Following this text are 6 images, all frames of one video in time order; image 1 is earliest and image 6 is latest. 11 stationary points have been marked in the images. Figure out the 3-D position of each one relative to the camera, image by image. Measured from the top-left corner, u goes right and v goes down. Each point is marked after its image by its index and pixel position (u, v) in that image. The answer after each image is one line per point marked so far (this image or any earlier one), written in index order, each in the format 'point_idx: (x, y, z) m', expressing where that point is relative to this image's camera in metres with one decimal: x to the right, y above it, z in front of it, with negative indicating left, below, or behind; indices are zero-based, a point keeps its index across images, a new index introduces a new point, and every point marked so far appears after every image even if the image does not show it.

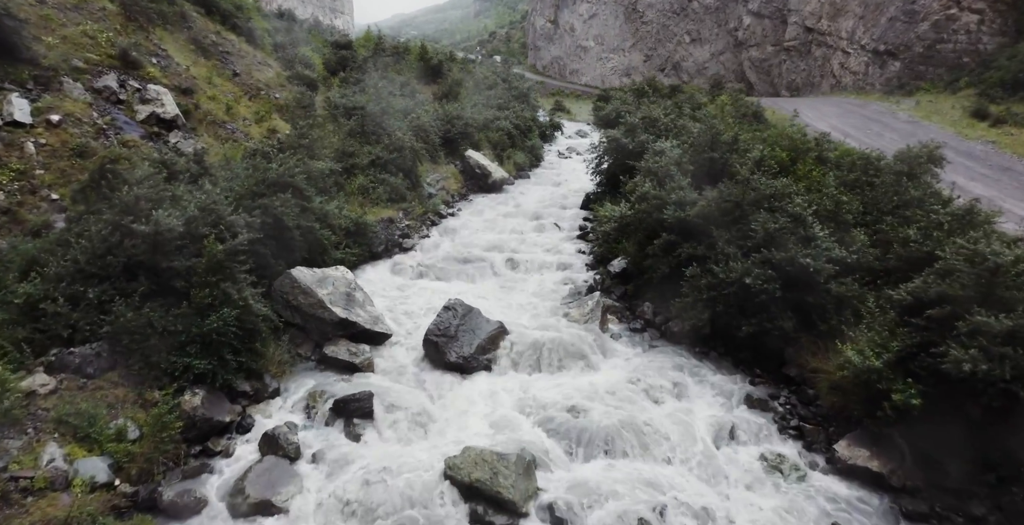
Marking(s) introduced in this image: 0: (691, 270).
0: (+3.9, -0.2, +12.4) m
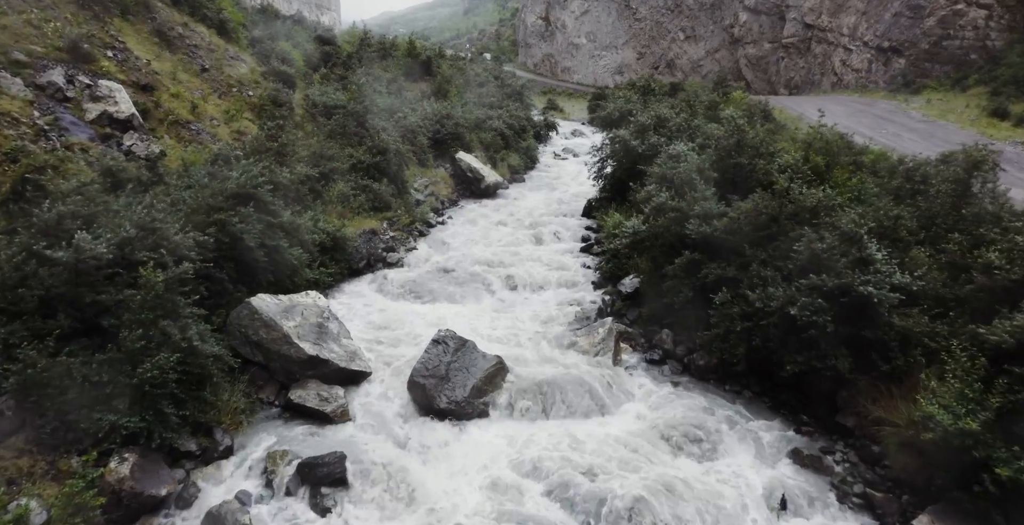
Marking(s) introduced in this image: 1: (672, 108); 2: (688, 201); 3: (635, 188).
0: (+3.9, -0.7, +10.7) m
1: (+5.4, +5.2, +19.3) m
2: (+3.9, +1.3, +12.4) m
3: (+3.5, +2.1, +15.8) m
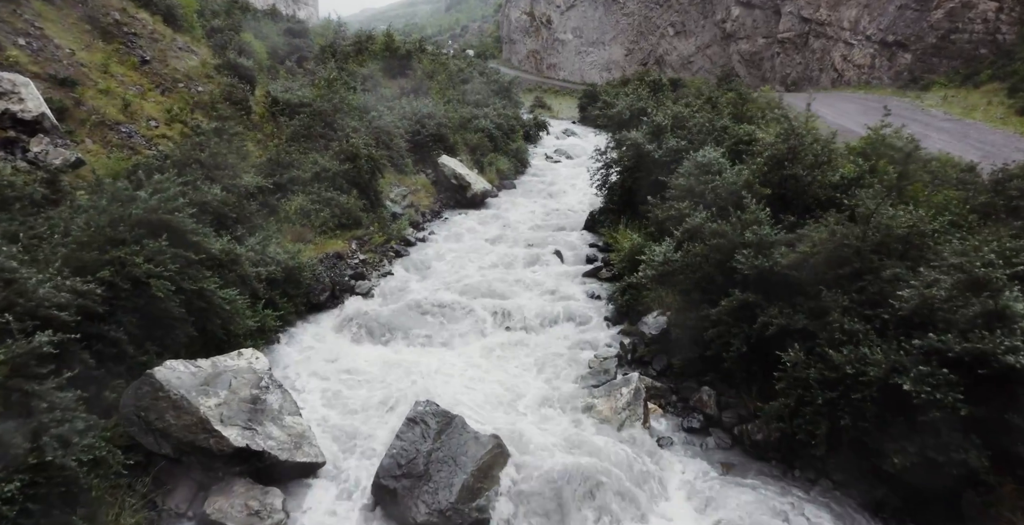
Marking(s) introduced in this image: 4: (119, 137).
0: (+4.0, -1.3, +8.1) m
1: (+5.2, +4.6, +16.7) m
2: (+3.8, +0.7, +9.8) m
3: (+3.3, +1.4, +13.2) m
4: (-10.8, +3.5, +15.6) m
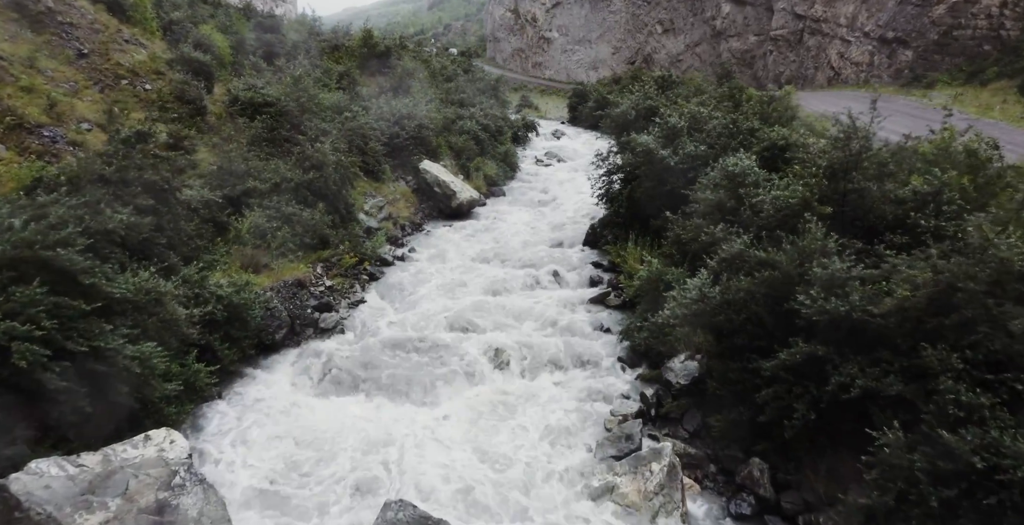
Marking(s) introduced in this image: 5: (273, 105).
0: (+4.0, -1.8, +6.1) m
1: (+4.9, +4.1, +14.8) m
2: (+3.8, +0.1, +7.8) m
3: (+3.2, +0.9, +11.2) m
4: (-11.0, +2.8, +13.3) m
5: (-7.9, +5.3, +18.7) m
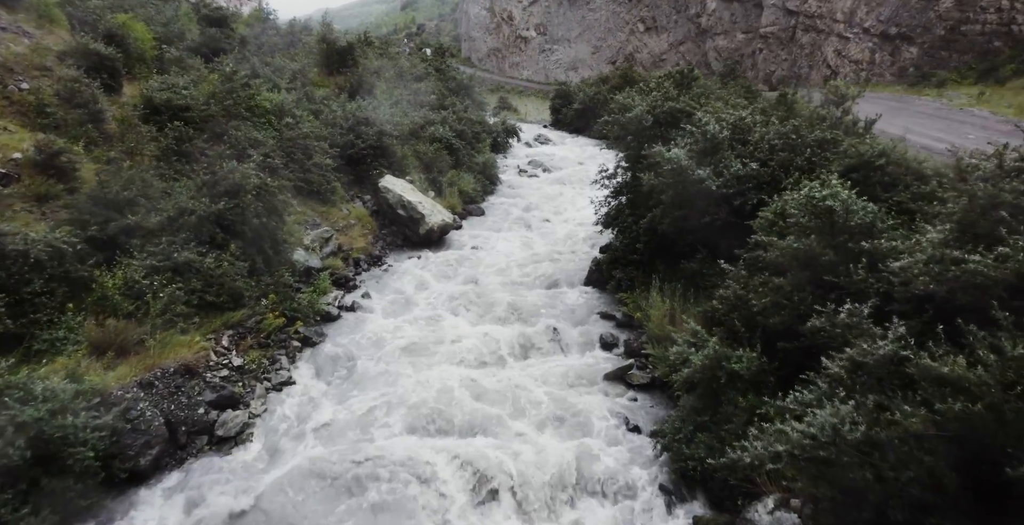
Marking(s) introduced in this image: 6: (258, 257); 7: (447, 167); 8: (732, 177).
0: (+4.0, -2.8, +2.7) m
1: (+4.5, +3.1, +11.5) m
2: (+3.7, -0.8, +4.4) m
3: (+3.0, -0.1, +7.8) m
4: (-11.3, +1.6, +9.3) m
5: (-8.5, +4.1, +14.9) m
6: (-4.7, +0.1, +10.5) m
7: (-2.2, +3.2, +18.8) m
8: (+3.6, +1.4, +9.1) m
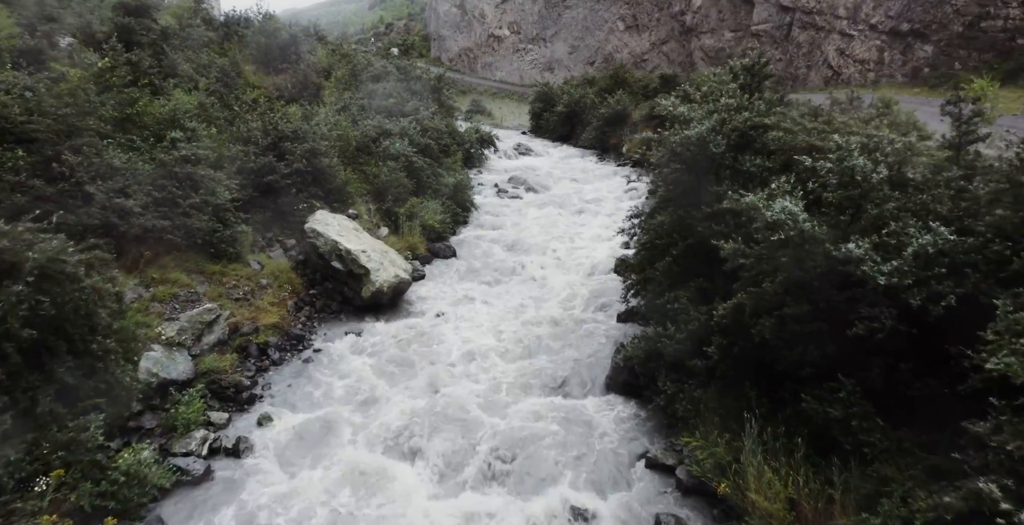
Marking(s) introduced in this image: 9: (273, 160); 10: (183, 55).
0: (+4.3, -4.1, -1.5) m
1: (+4.3, +1.8, +7.2) m
2: (+3.9, -2.1, +0.2) m
3: (+3.0, -1.4, +3.5) m
4: (-11.4, +0.1, +4.4) m
5: (-8.9, +2.6, +10.1) m
6: (-4.8, -1.3, +5.8) m
7: (-2.7, +1.7, +14.2) m
8: (+3.5, +0.1, +4.8) m
9: (-5.1, +2.2, +12.0) m
10: (-10.8, +6.7, +18.5) m
